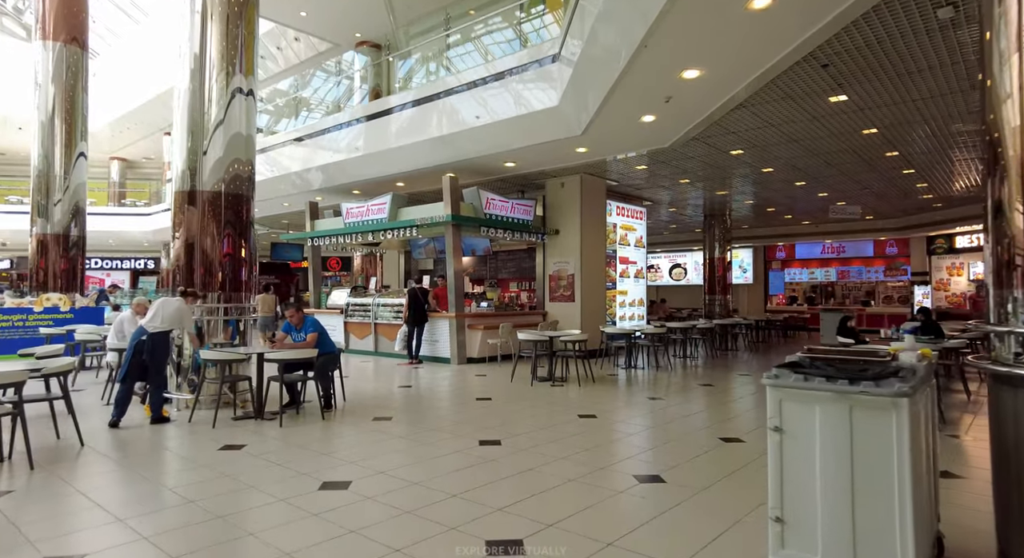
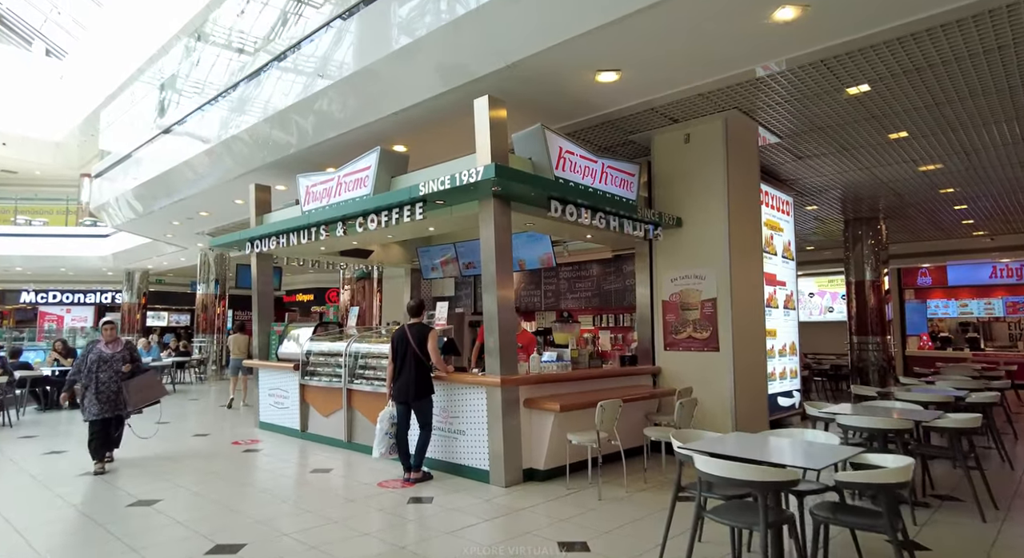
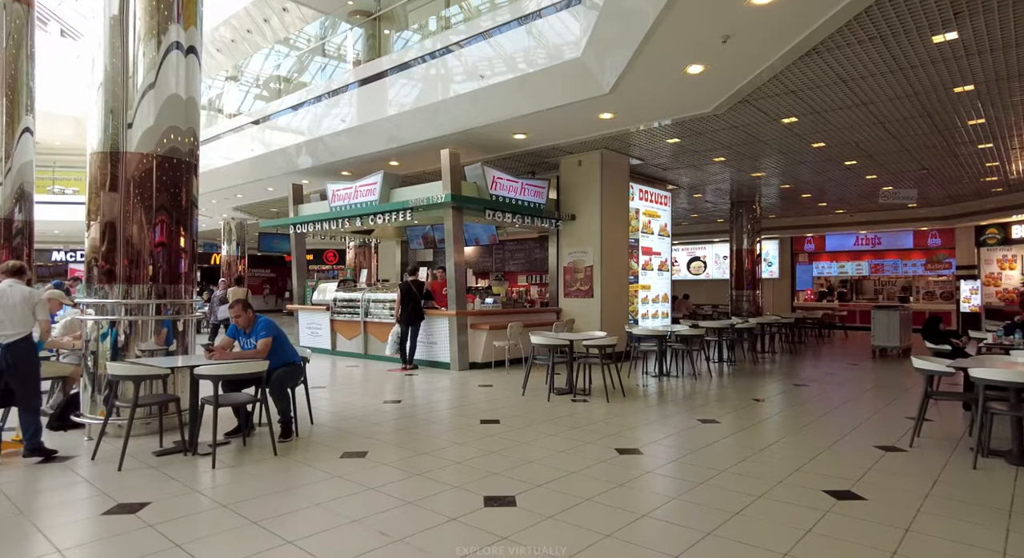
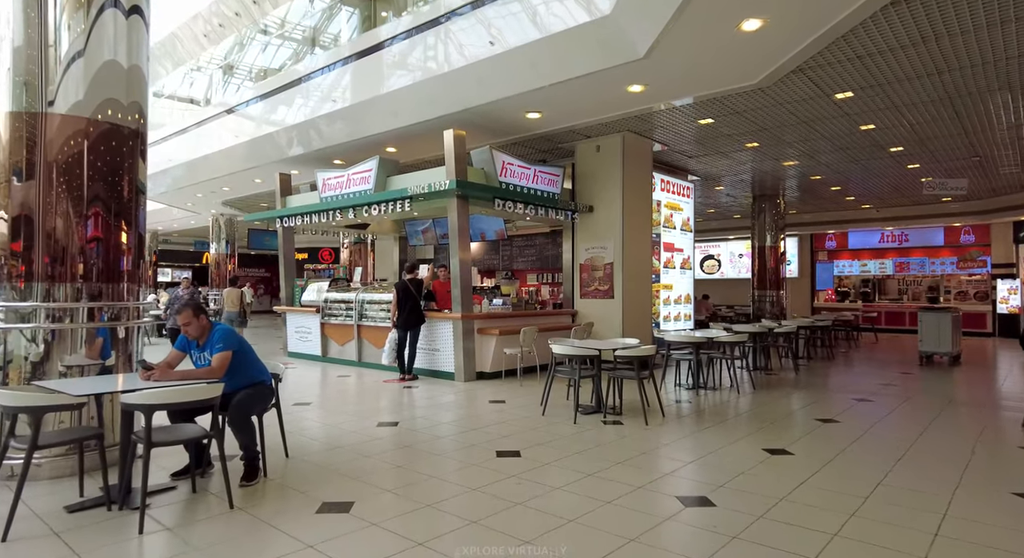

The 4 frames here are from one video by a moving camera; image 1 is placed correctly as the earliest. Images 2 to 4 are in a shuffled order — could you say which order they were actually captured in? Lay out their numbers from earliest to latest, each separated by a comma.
3, 4, 2
